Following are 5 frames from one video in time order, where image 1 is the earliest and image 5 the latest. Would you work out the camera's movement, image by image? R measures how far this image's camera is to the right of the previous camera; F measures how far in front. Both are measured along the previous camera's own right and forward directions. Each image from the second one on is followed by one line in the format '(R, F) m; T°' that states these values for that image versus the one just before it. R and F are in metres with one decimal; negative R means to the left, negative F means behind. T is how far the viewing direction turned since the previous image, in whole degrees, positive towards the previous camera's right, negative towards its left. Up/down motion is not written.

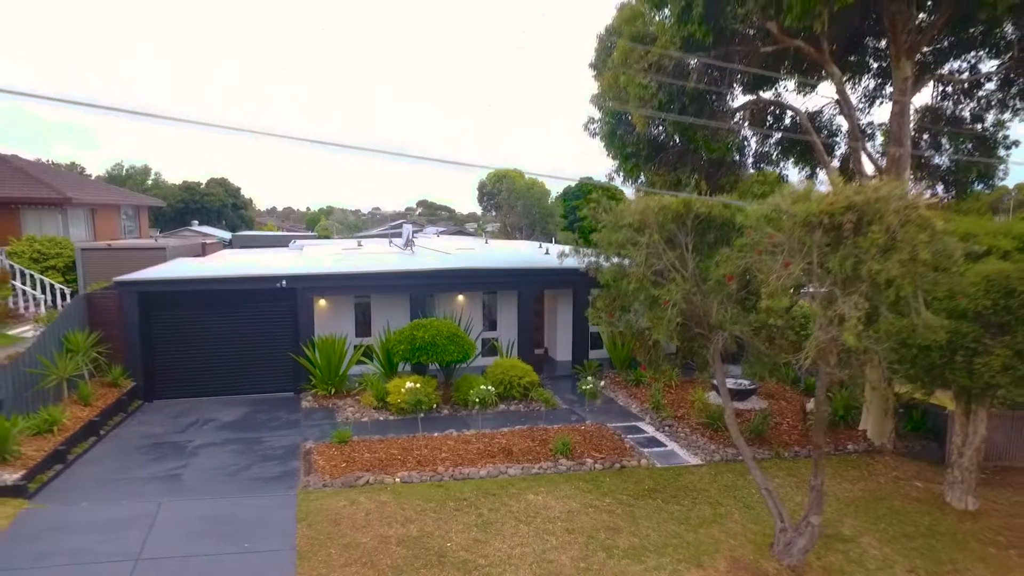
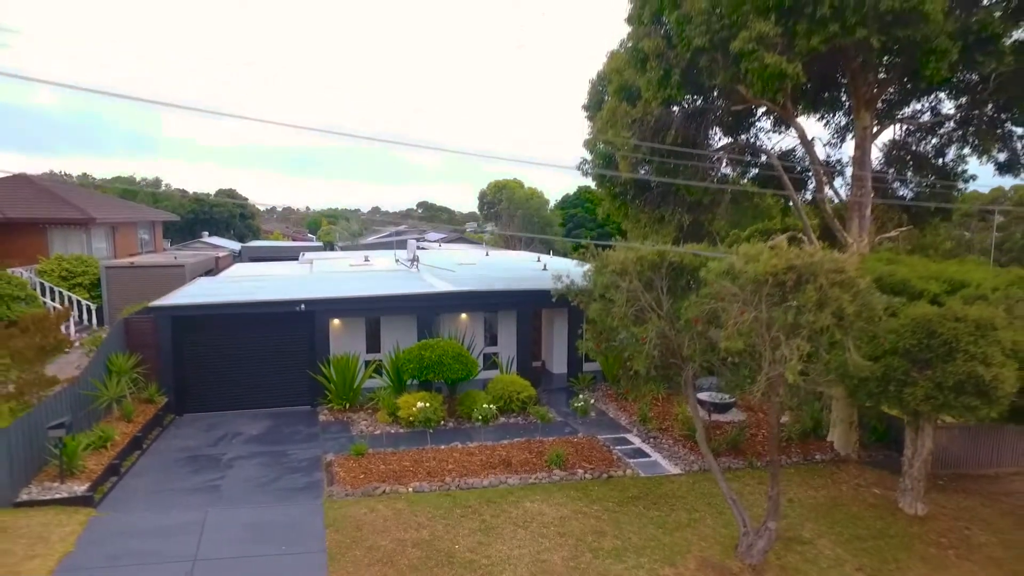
(0.0, -1.1) m; 0°
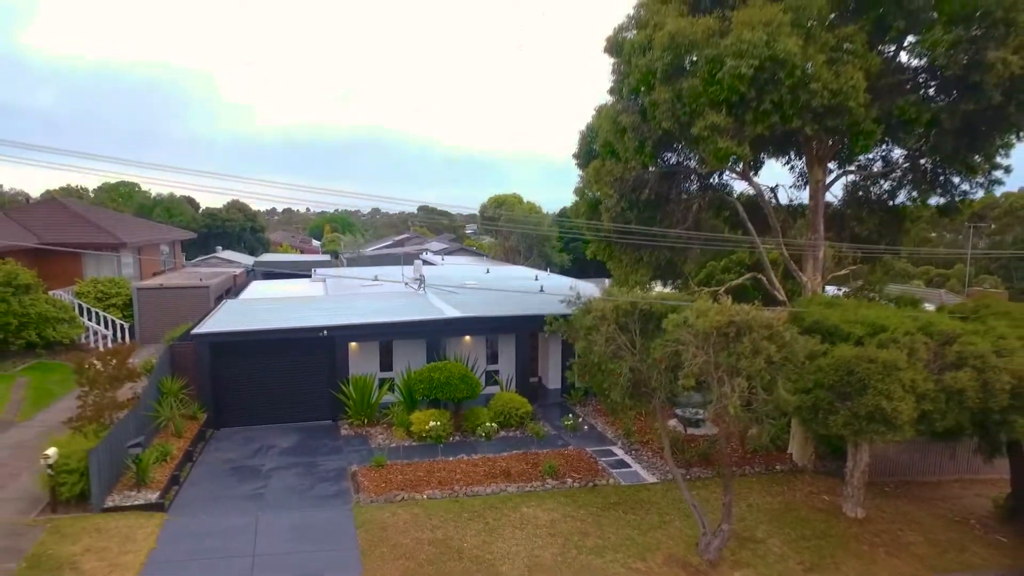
(0.0, -1.7) m; 0°
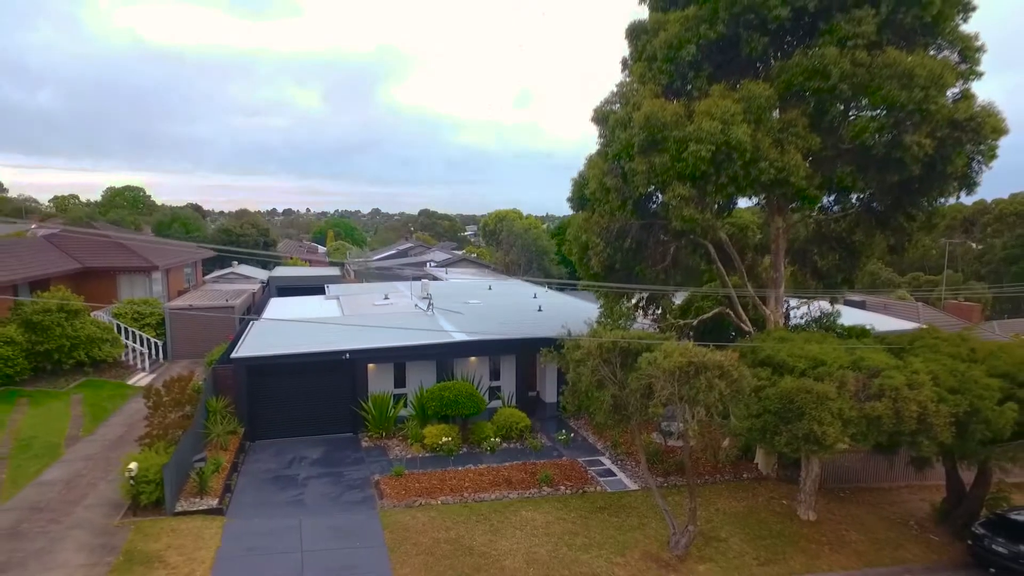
(0.0, -1.9) m; 0°
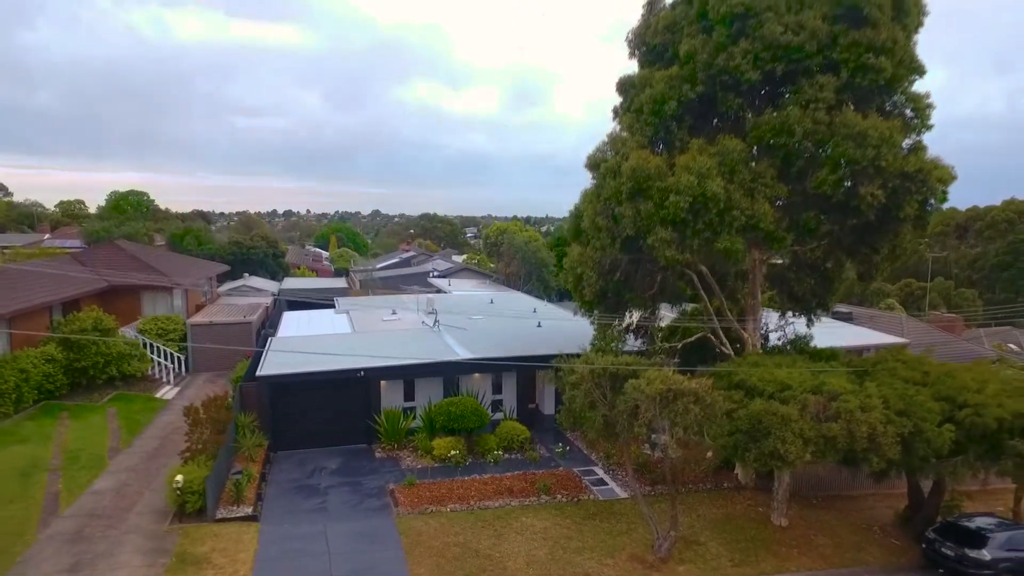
(0.0, -1.5) m; 0°
